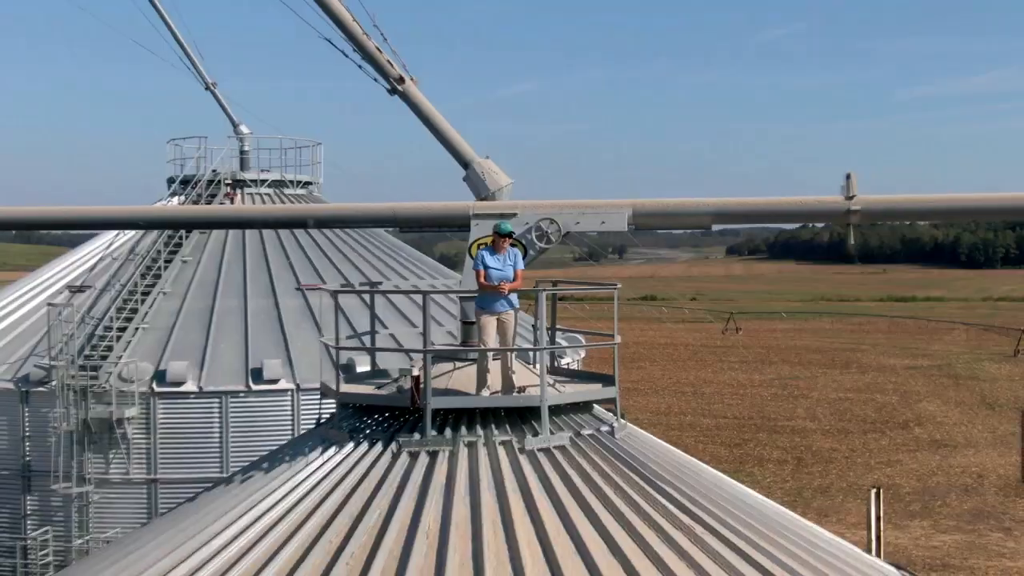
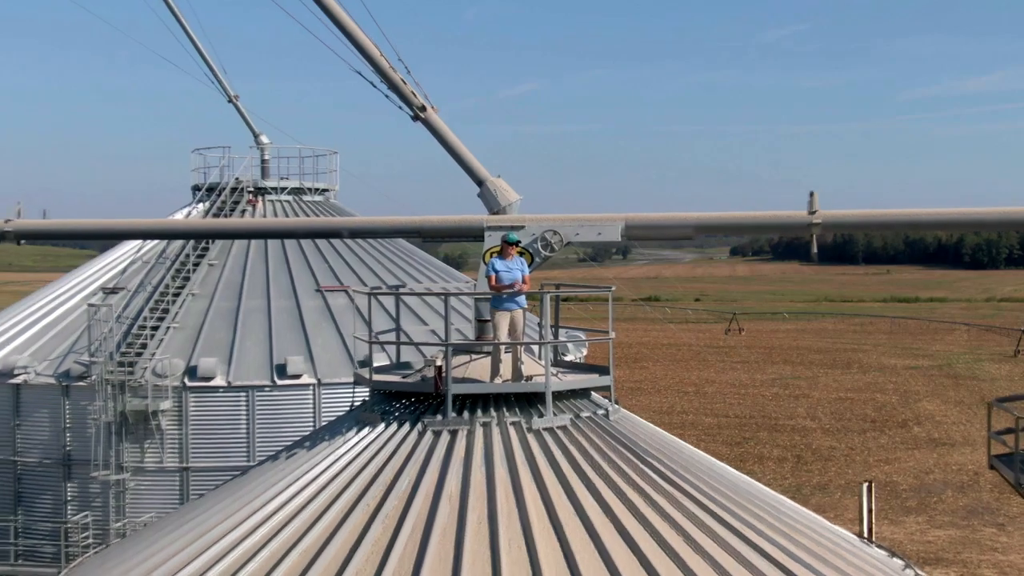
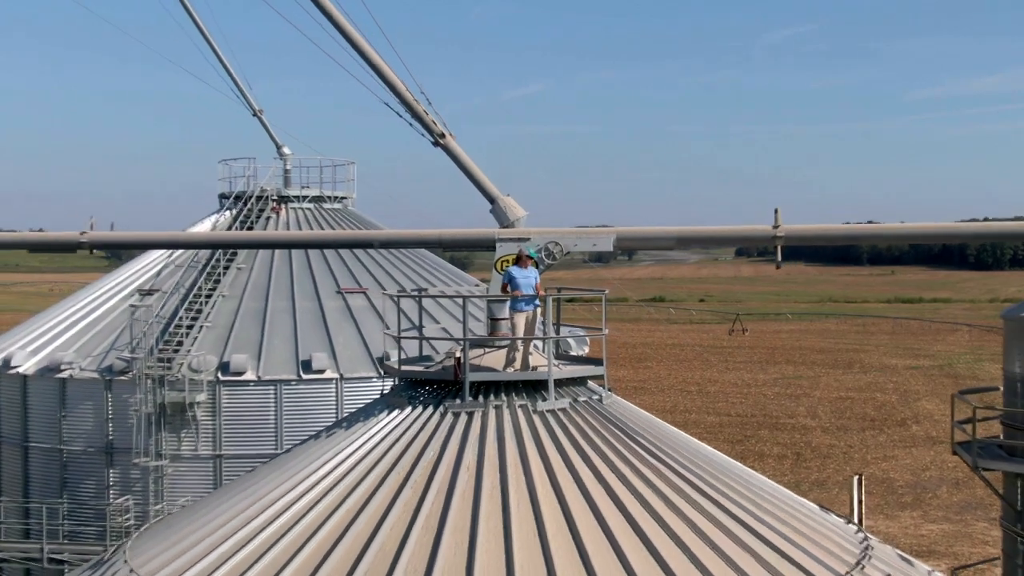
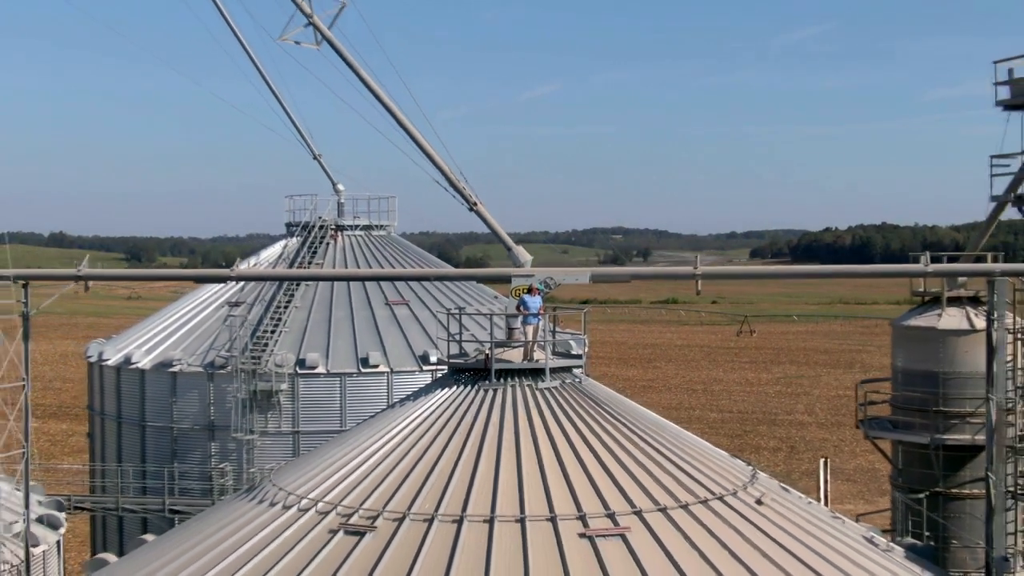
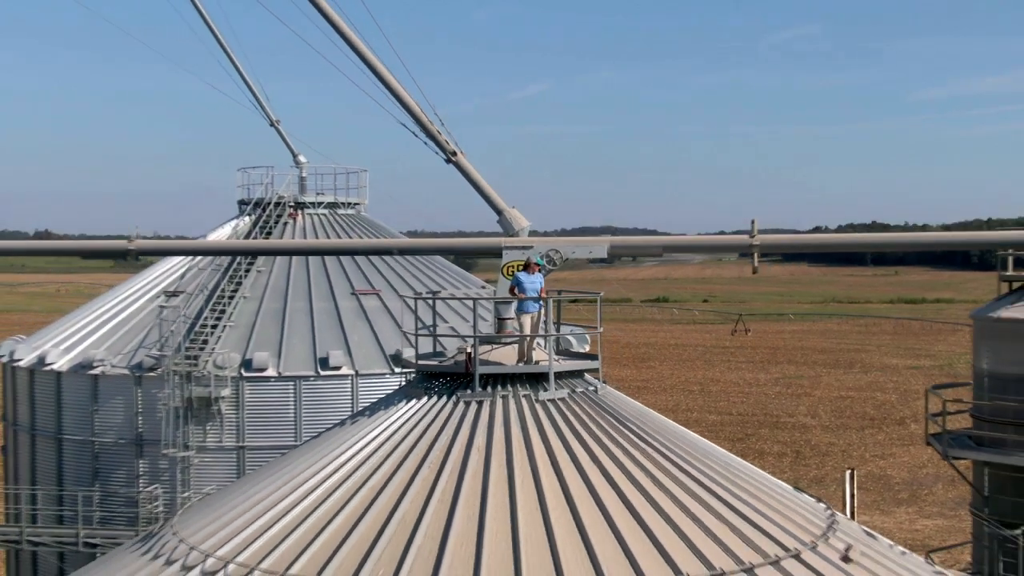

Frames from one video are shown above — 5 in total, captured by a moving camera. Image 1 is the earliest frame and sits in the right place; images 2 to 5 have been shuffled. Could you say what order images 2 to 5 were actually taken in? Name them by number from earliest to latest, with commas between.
2, 3, 5, 4
